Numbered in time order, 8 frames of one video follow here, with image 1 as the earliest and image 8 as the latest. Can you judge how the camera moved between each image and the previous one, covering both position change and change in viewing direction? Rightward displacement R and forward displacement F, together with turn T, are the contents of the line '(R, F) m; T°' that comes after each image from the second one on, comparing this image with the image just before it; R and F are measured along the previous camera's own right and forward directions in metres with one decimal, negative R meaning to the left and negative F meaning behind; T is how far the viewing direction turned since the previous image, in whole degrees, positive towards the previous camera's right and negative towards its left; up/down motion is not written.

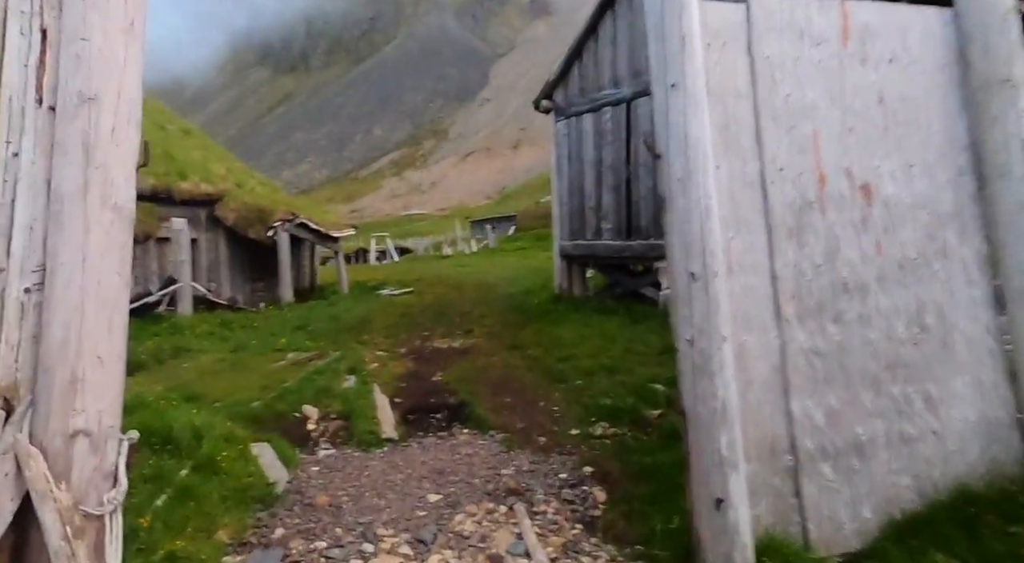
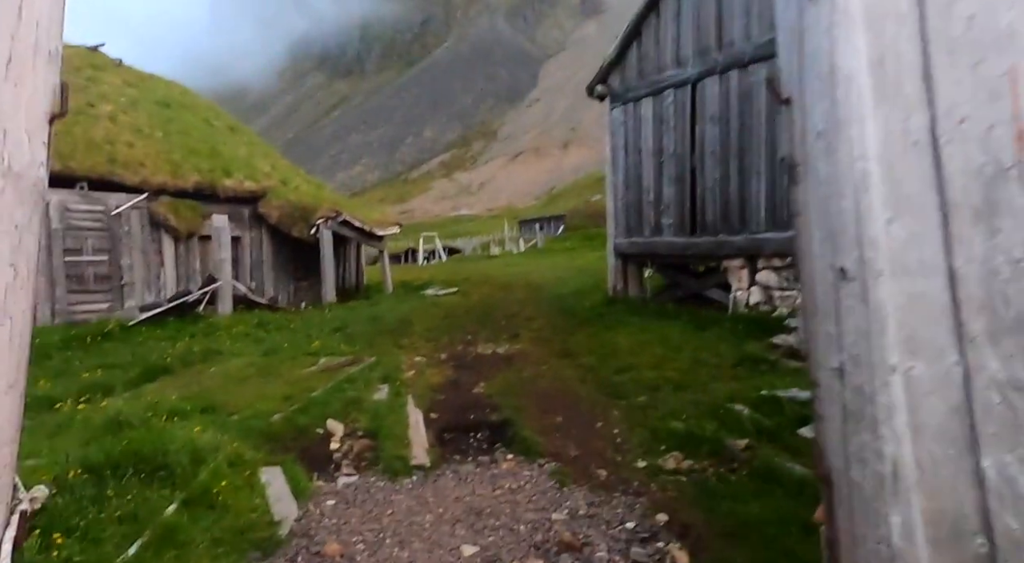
(-0.1, +1.1) m; -5°
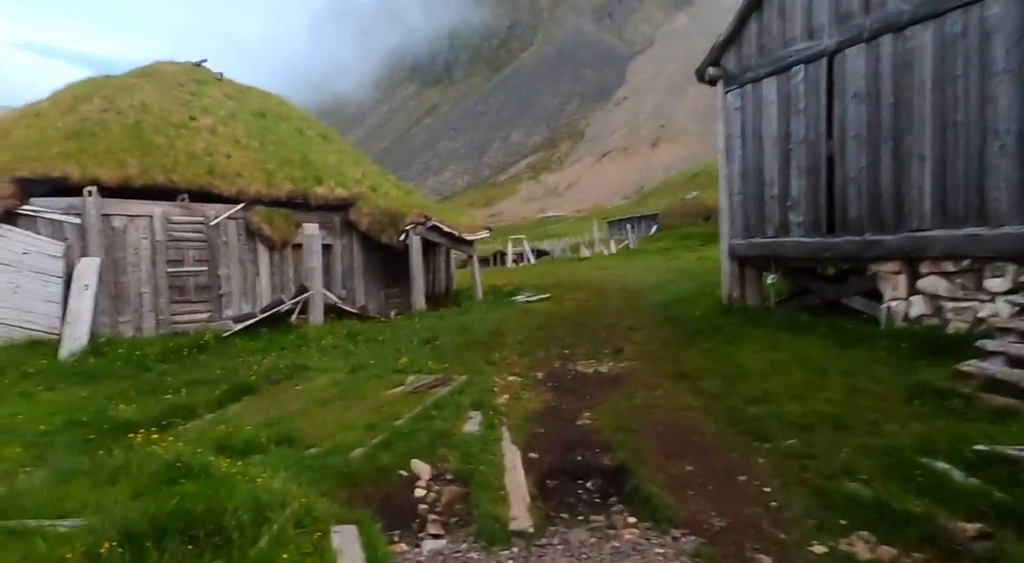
(-0.3, +1.1) m; -9°
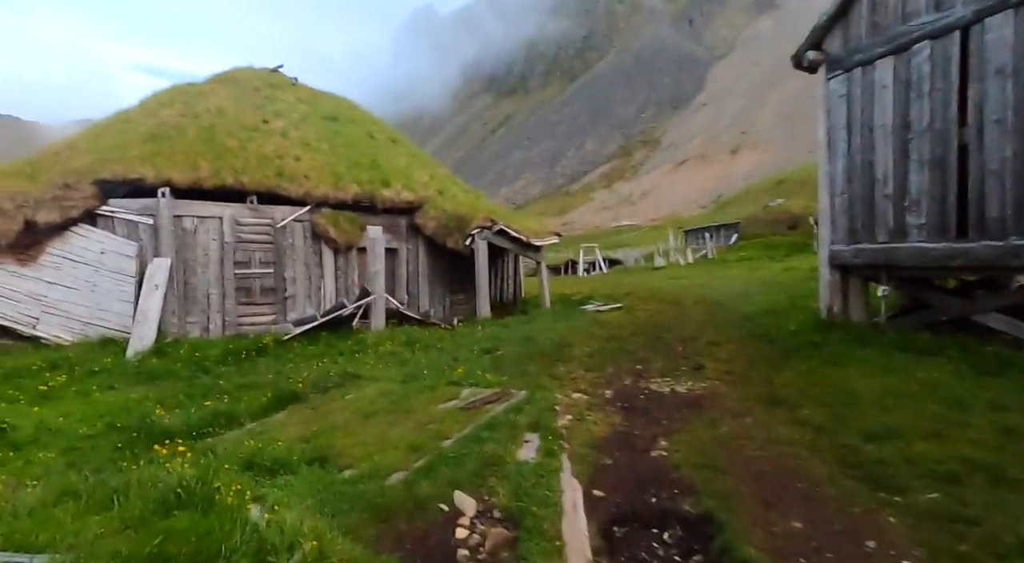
(+0.1, +0.9) m; -7°
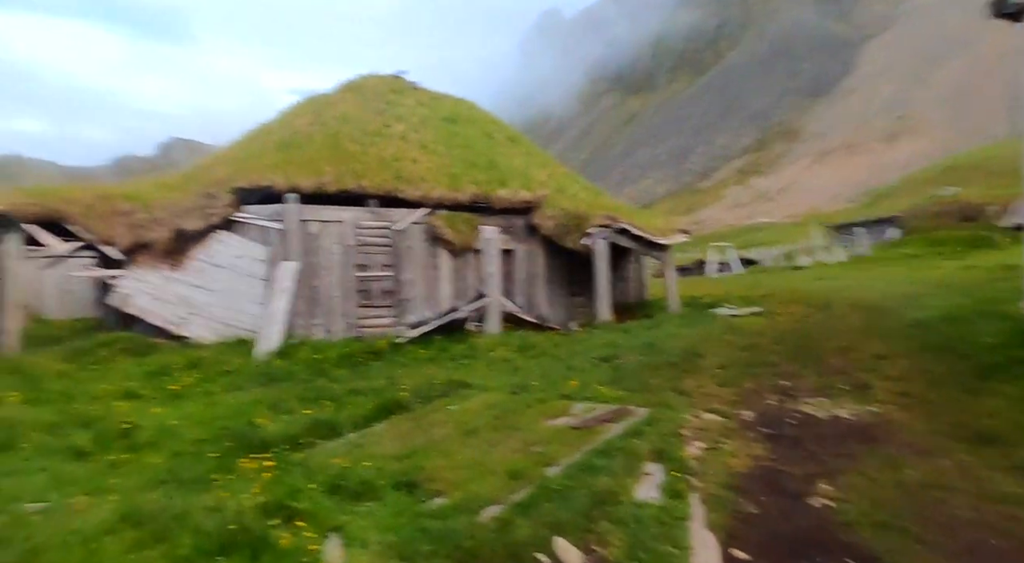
(+0.1, +0.9) m; -12°
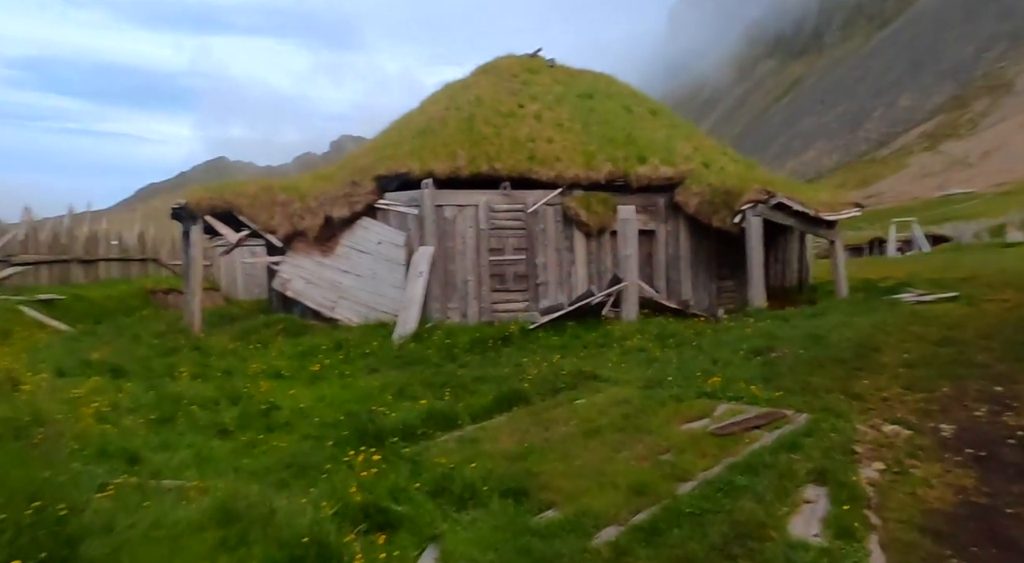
(+0.2, +0.6) m; -14°
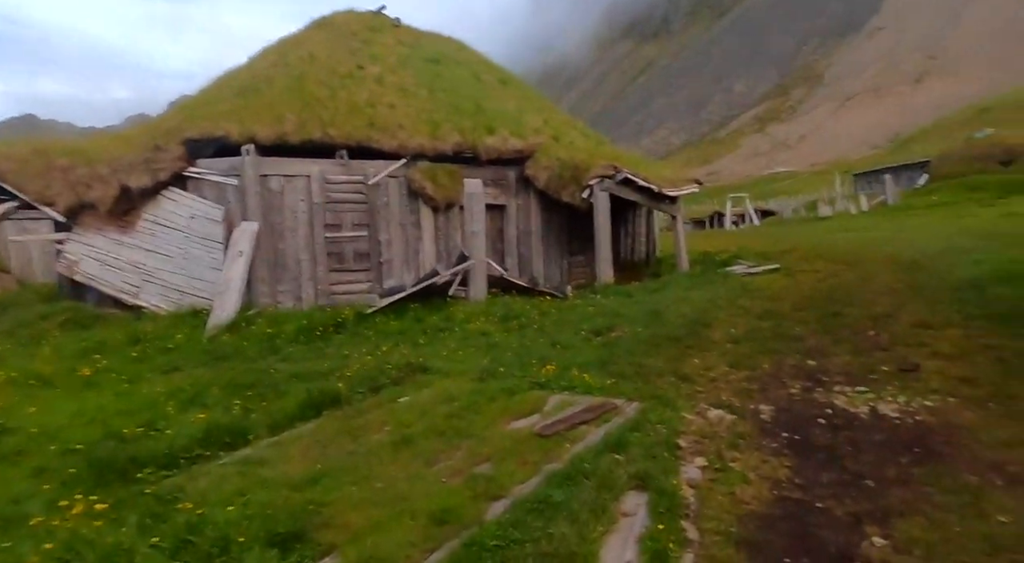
(+0.6, +0.7) m; +13°
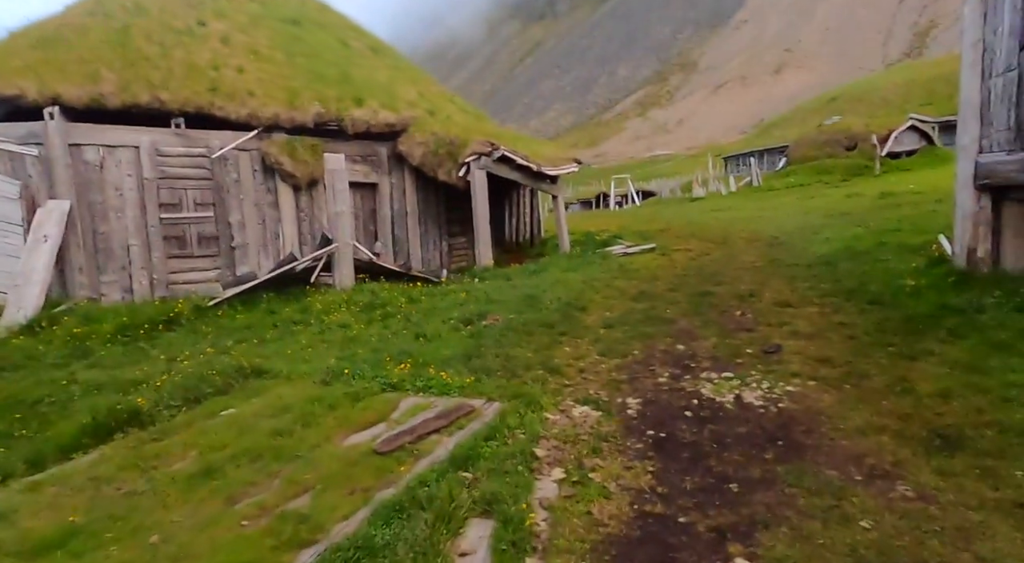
(+0.5, +0.7) m; +10°
